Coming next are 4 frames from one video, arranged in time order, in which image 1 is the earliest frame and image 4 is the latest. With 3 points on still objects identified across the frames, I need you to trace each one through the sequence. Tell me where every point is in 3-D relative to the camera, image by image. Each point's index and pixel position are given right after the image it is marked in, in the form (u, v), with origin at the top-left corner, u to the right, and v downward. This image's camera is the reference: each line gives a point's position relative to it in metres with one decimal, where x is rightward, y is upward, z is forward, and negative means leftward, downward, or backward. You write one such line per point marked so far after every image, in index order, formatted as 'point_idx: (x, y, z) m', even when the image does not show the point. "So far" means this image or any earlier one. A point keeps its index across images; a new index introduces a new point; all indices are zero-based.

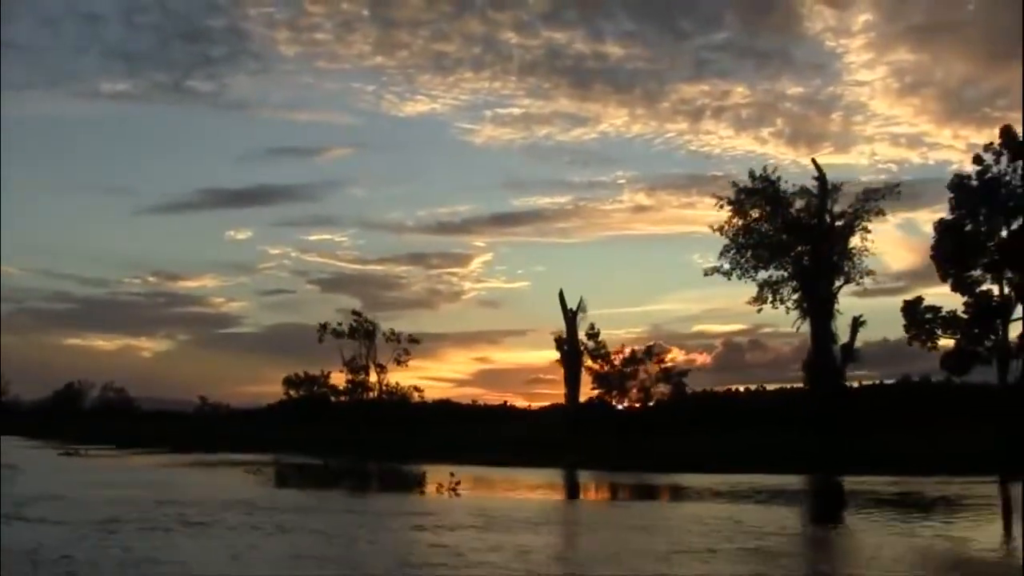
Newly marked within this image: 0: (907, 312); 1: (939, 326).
0: (+6.3, -0.4, +18.8) m
1: (+6.7, -0.6, +18.4) m
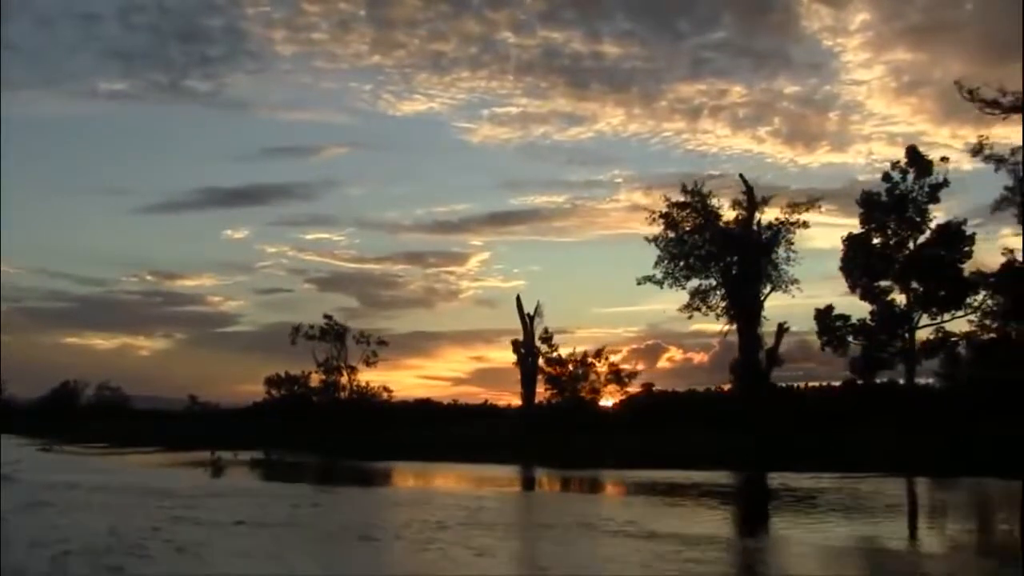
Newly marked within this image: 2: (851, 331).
0: (+5.3, -0.5, +20.1) m
1: (+5.7, -0.7, +19.8) m
2: (+5.7, -0.7, +19.8) m
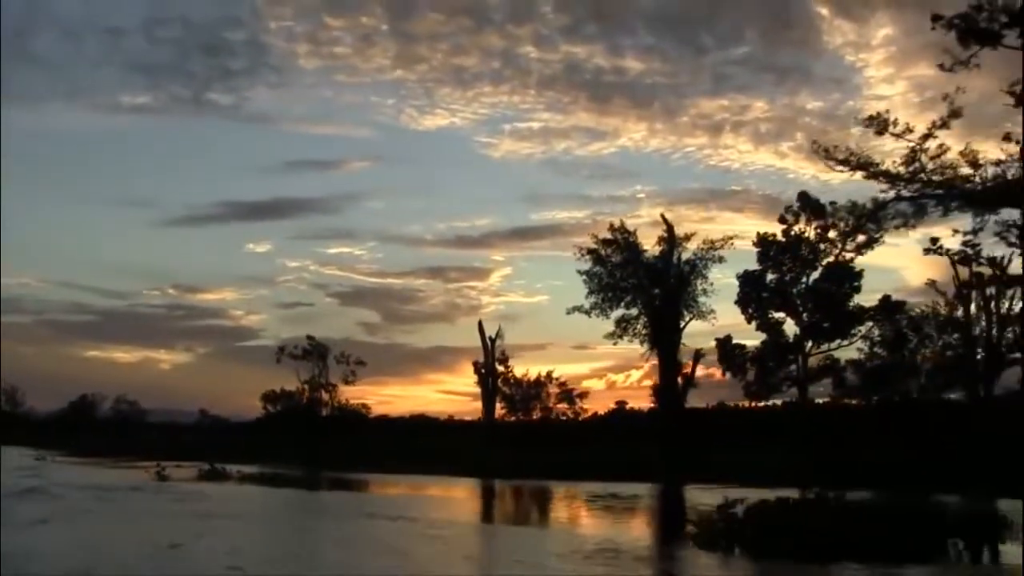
0: (+4.0, -1.1, +22.5) m
1: (+4.4, -1.3, +22.1) m
2: (+4.4, -1.3, +22.1) m
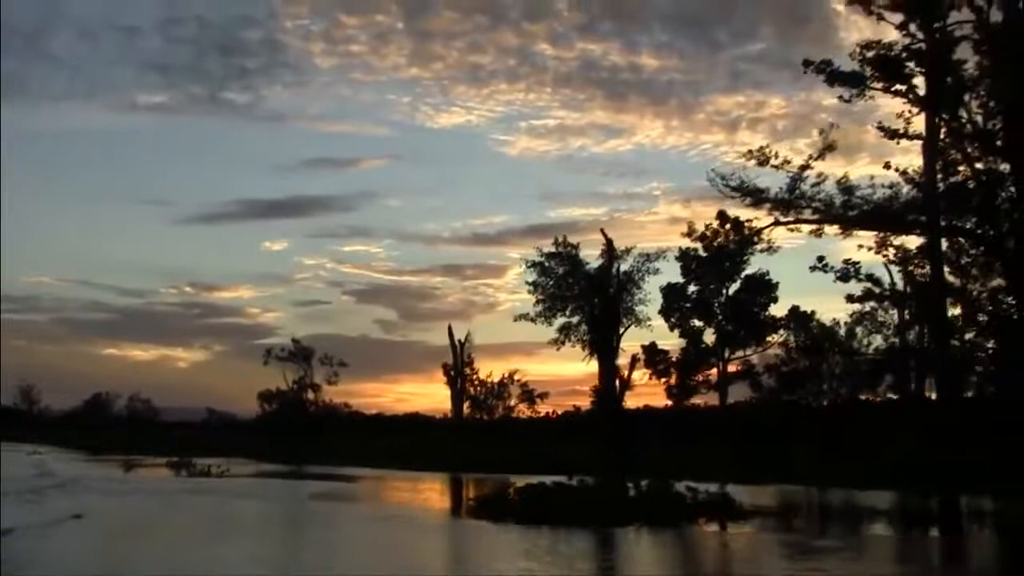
0: (+2.9, -1.4, +24.7) m
1: (+3.2, -1.6, +24.3) m
2: (+3.3, -1.6, +24.3) m
